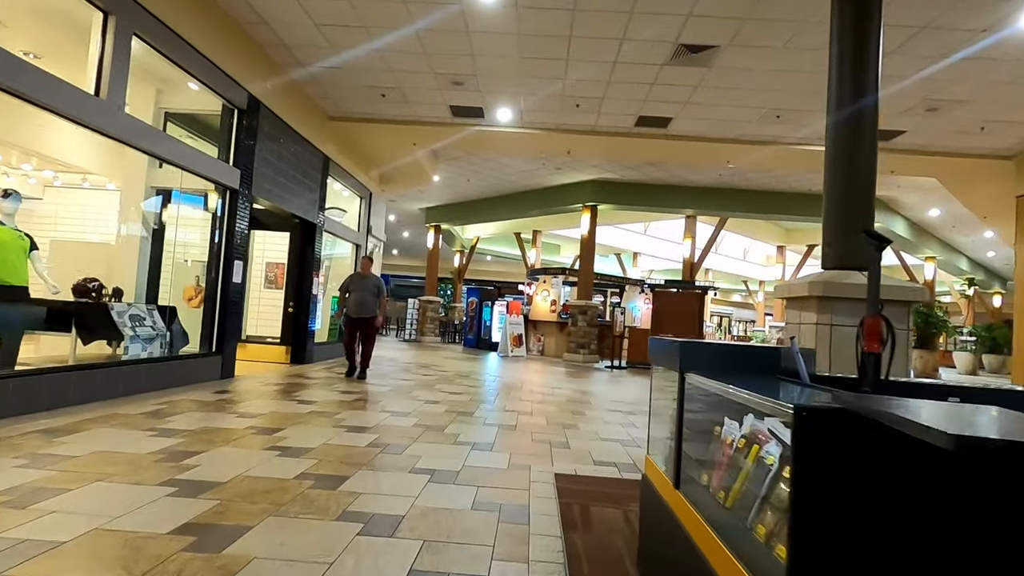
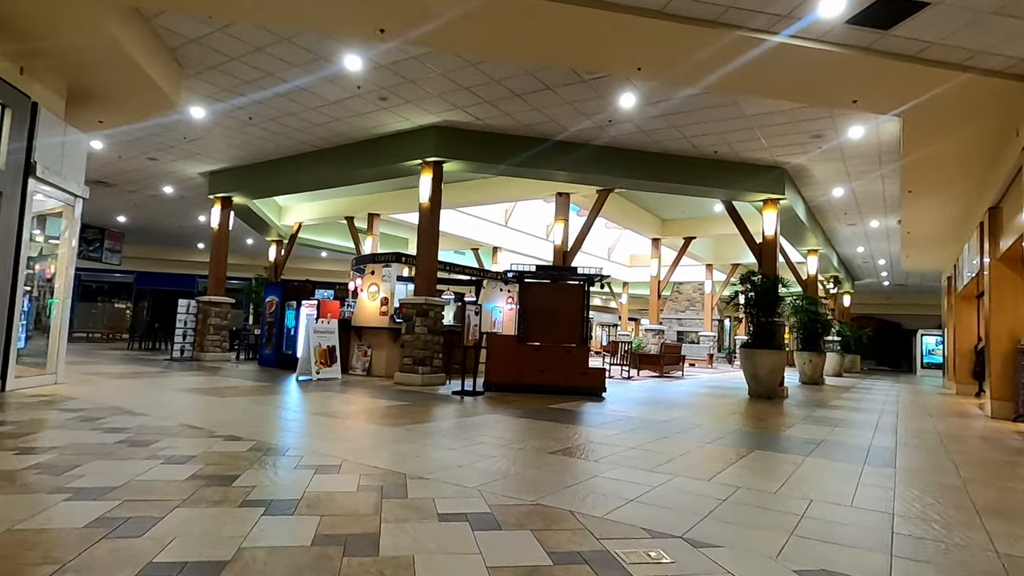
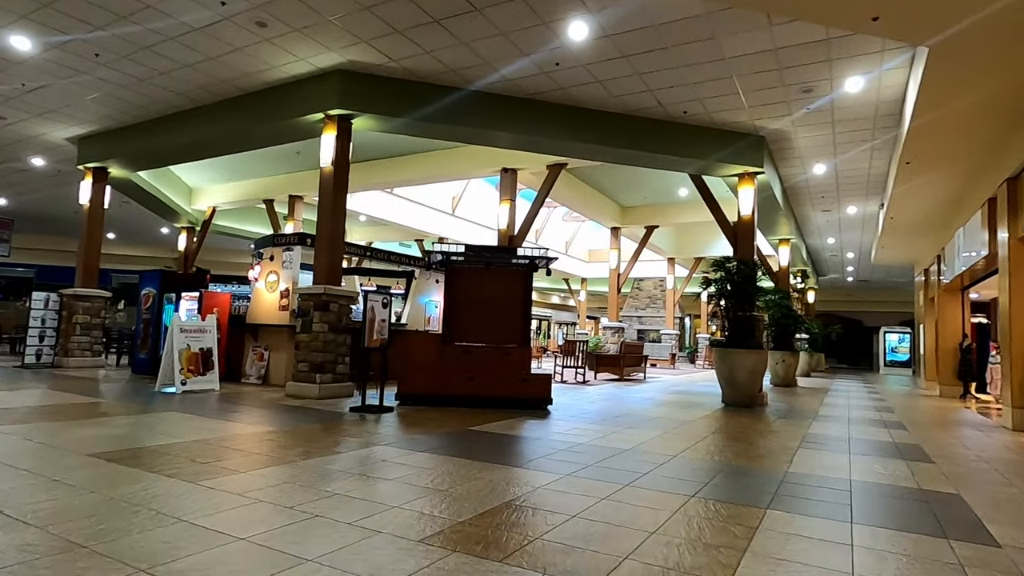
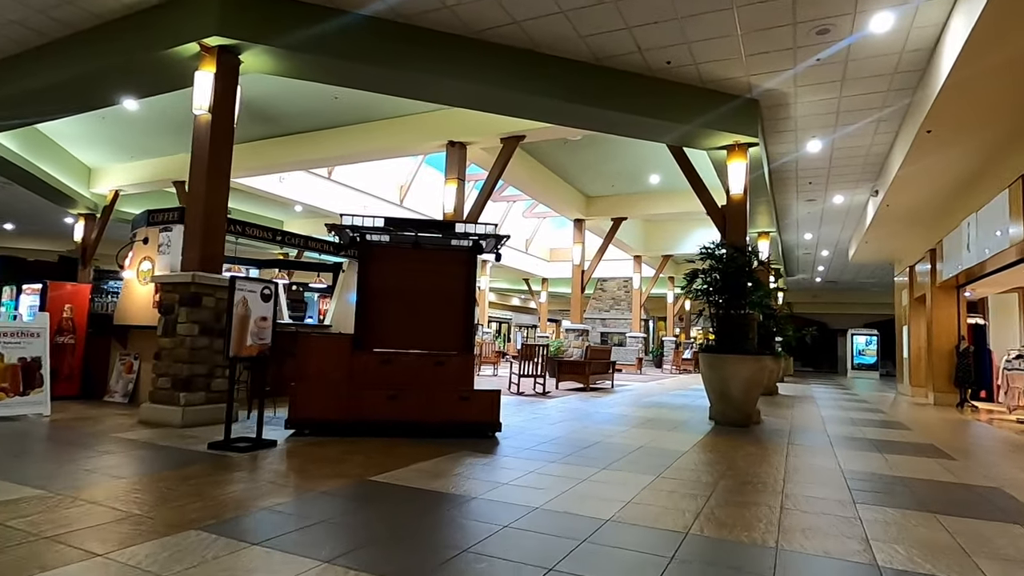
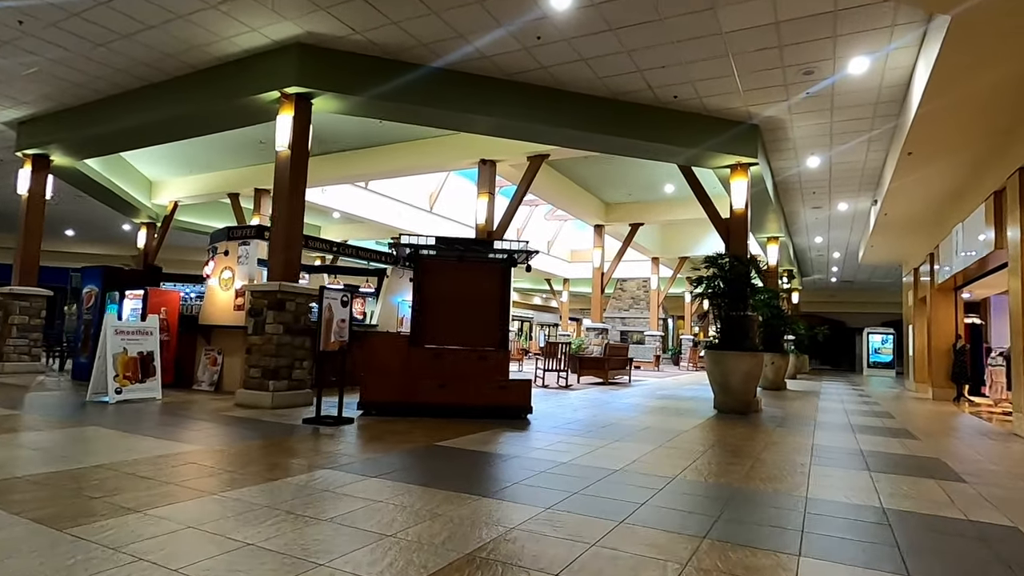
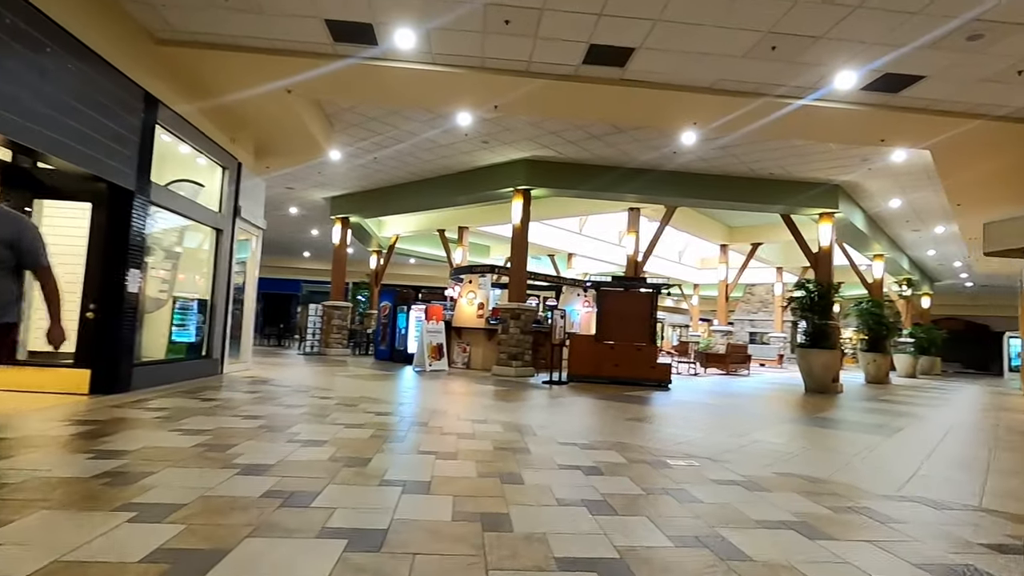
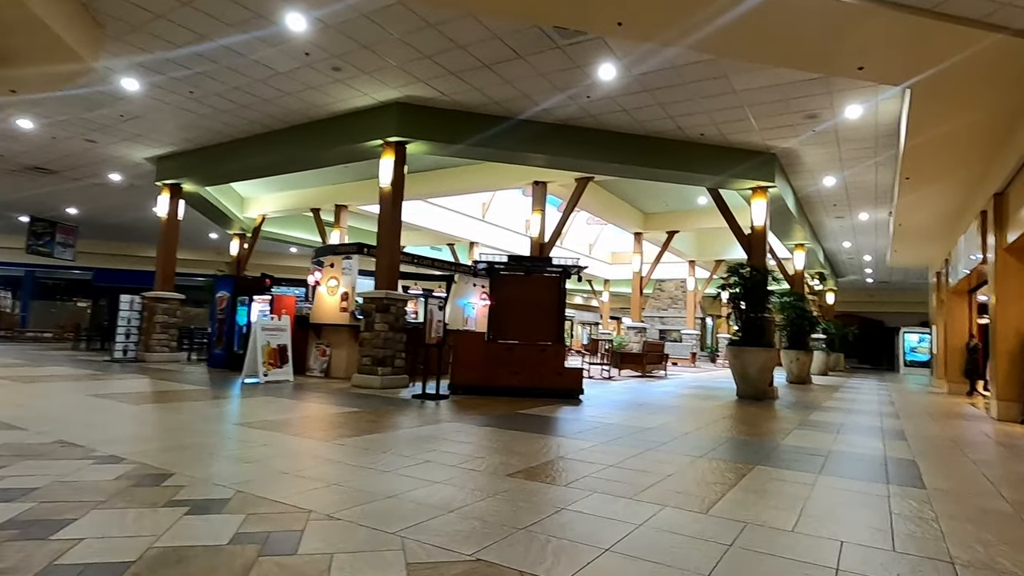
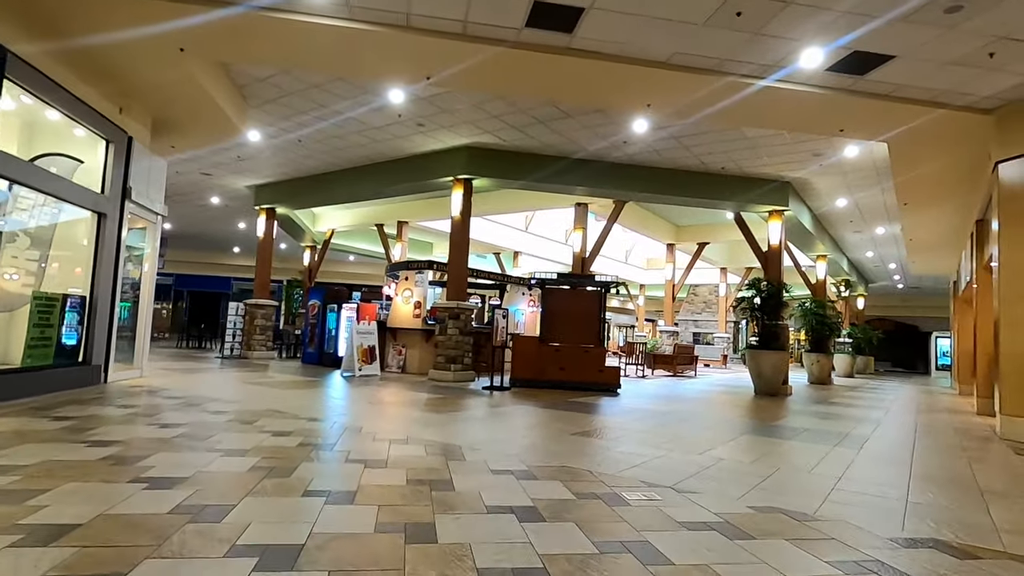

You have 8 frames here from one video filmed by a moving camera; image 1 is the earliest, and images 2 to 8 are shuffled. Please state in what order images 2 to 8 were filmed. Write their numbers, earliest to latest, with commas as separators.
6, 8, 2, 7, 3, 5, 4
